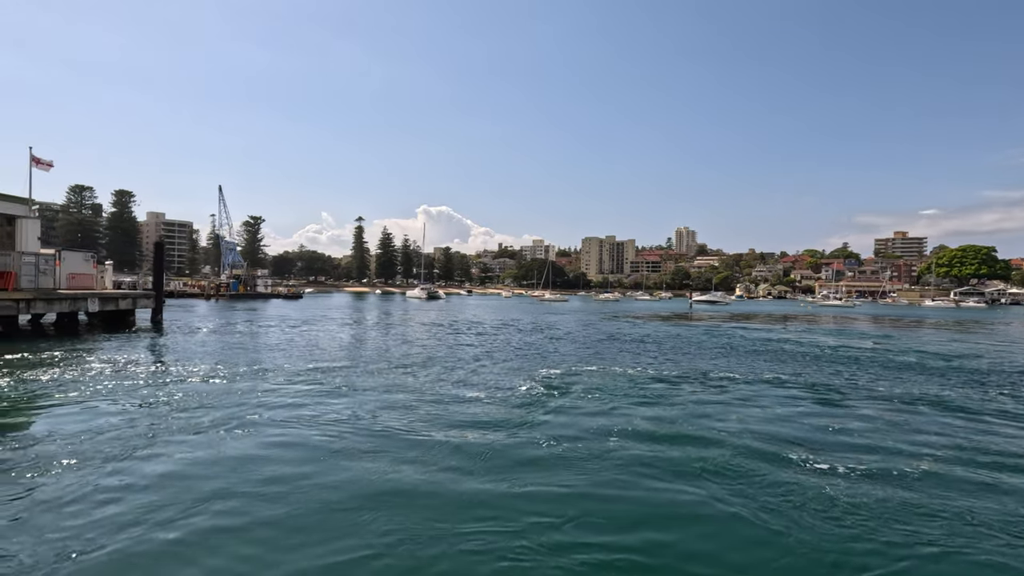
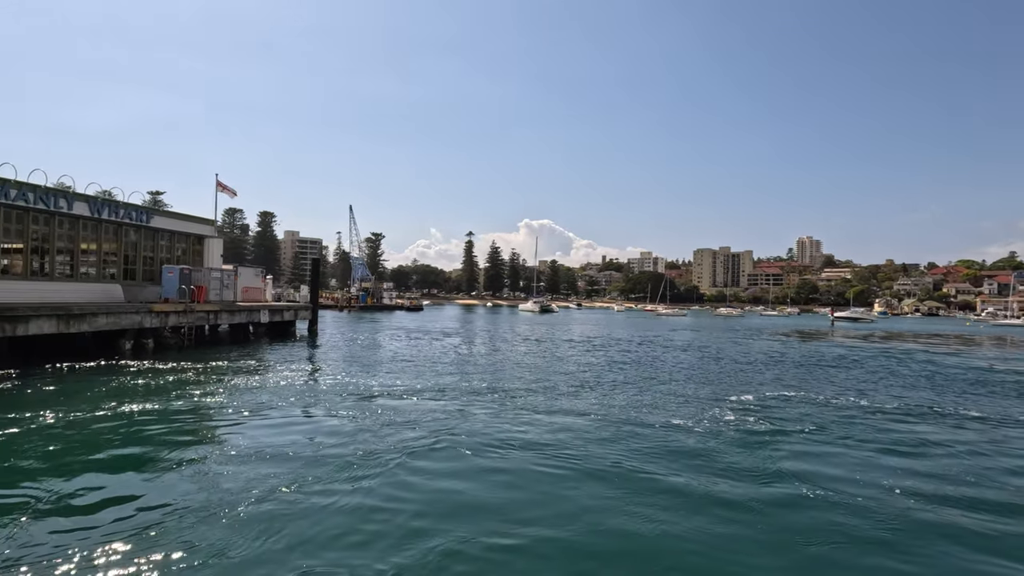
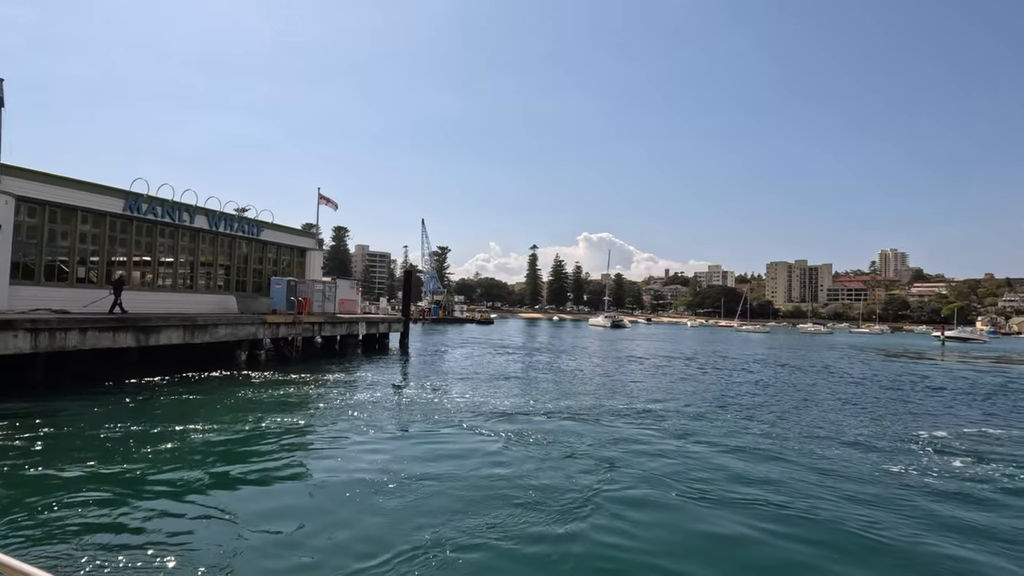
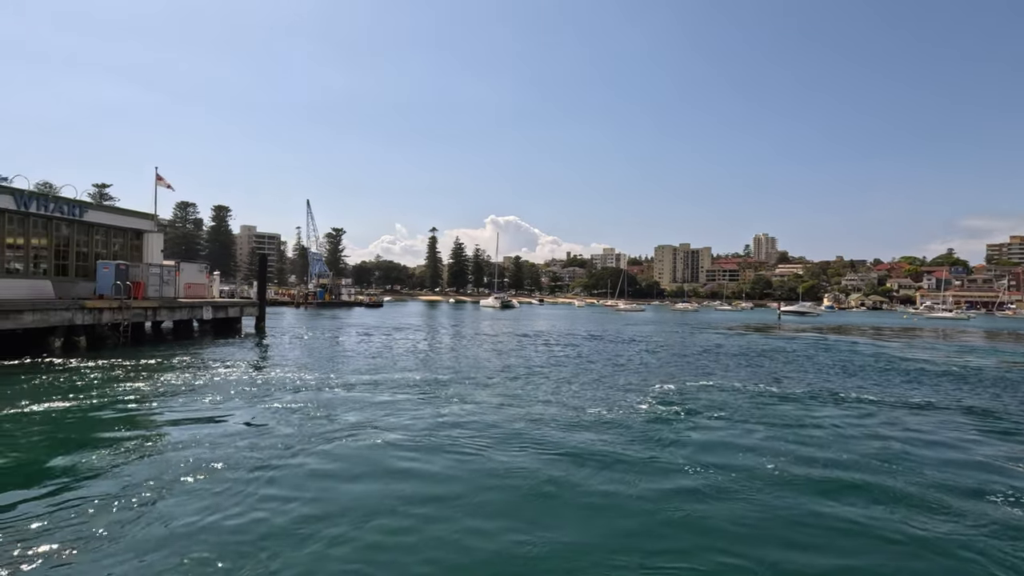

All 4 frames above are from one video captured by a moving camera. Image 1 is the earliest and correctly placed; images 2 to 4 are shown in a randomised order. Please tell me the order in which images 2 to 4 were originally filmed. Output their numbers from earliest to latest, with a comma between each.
4, 2, 3
